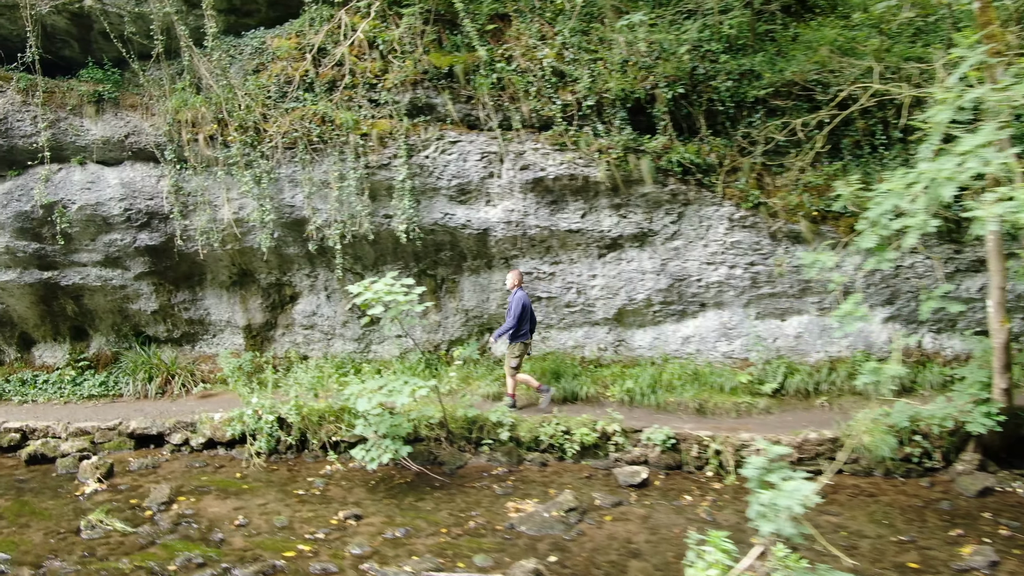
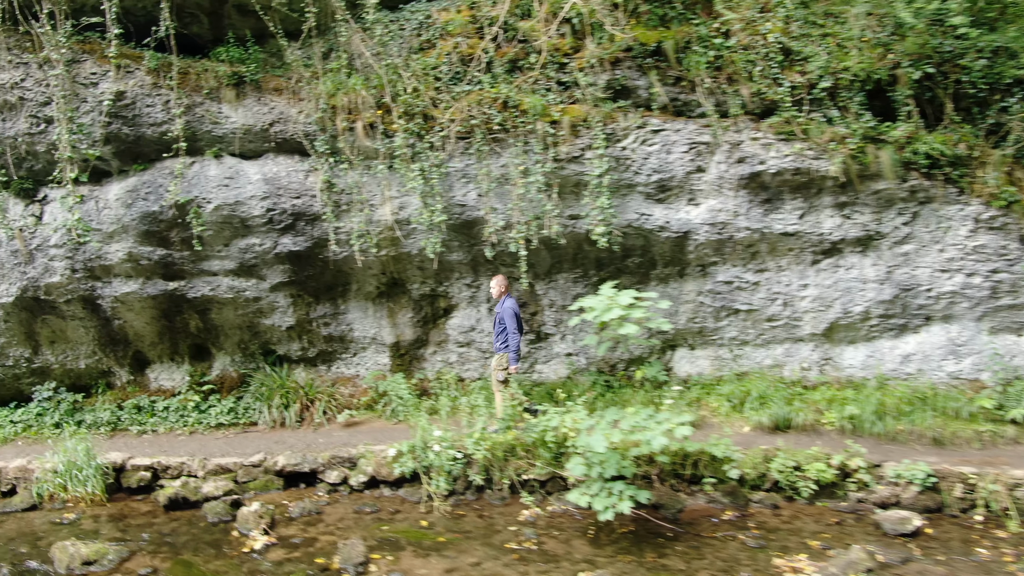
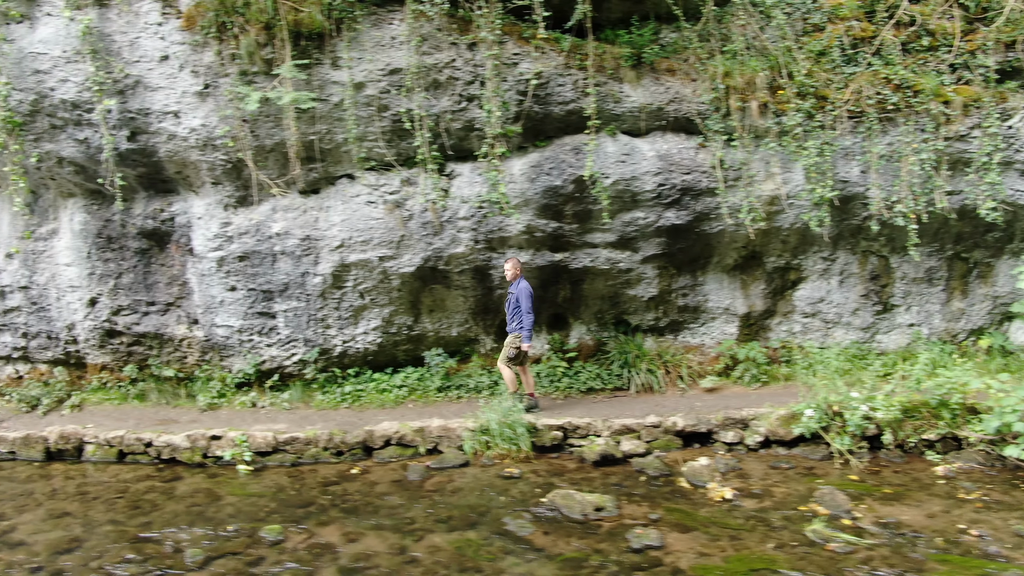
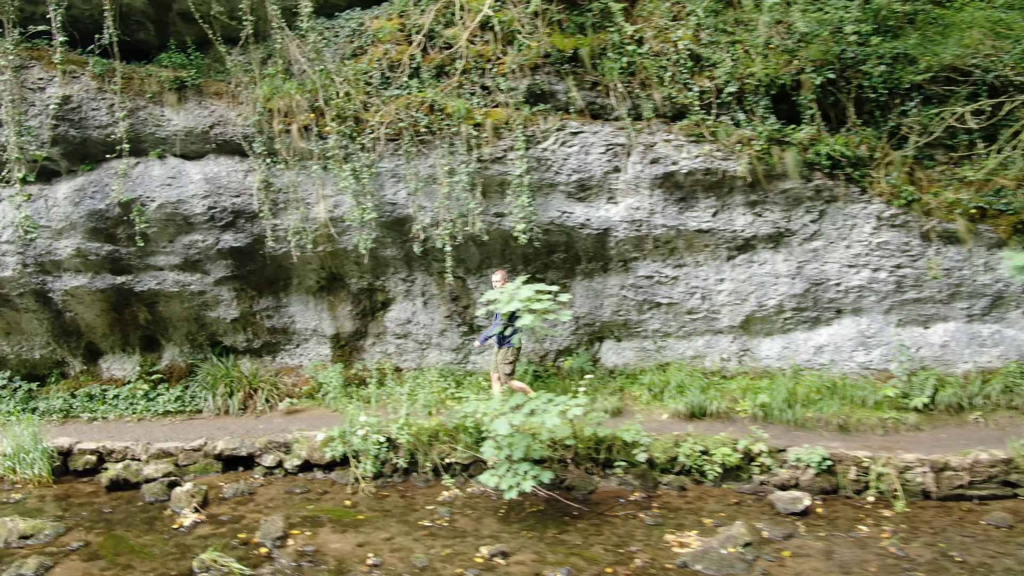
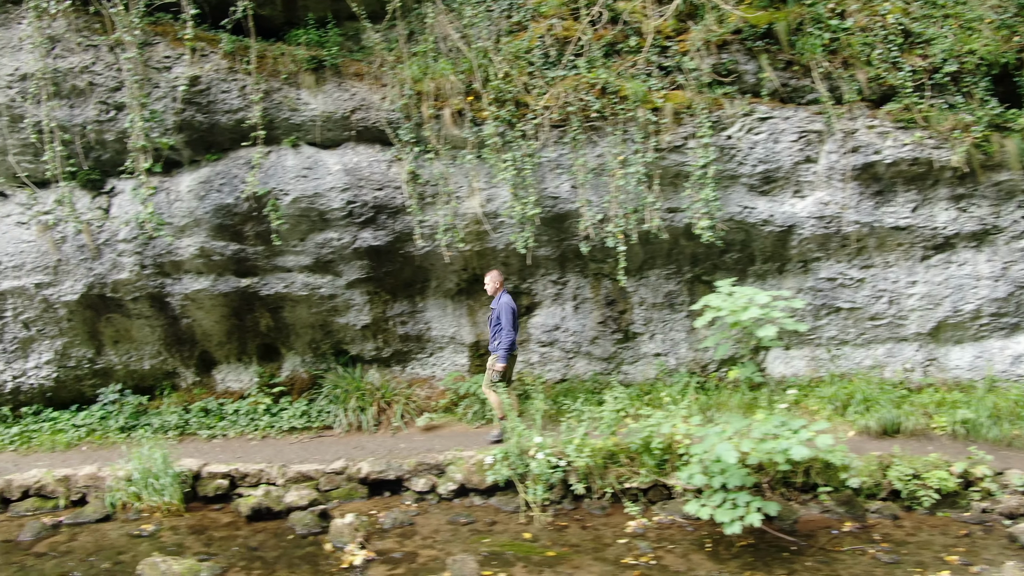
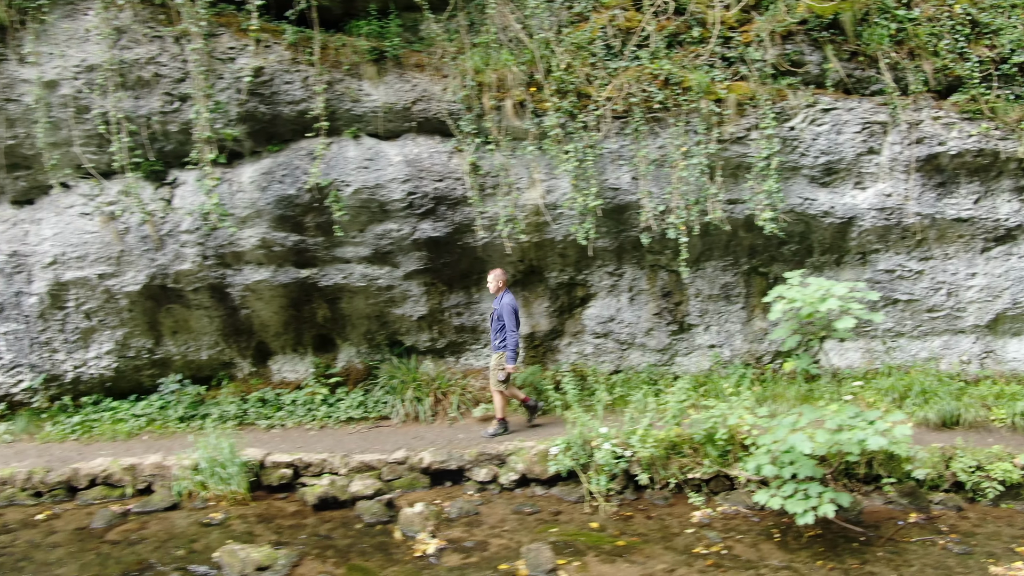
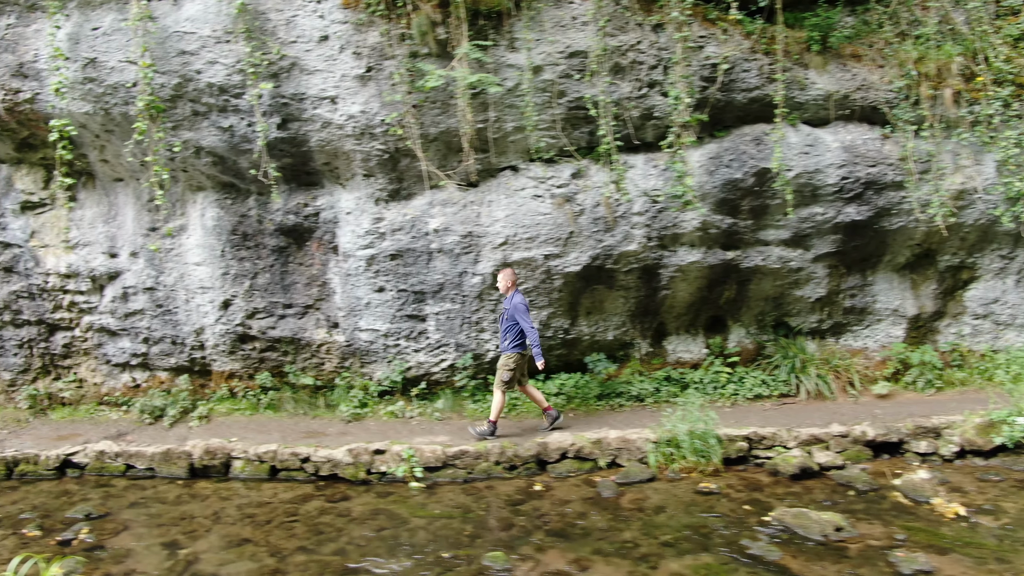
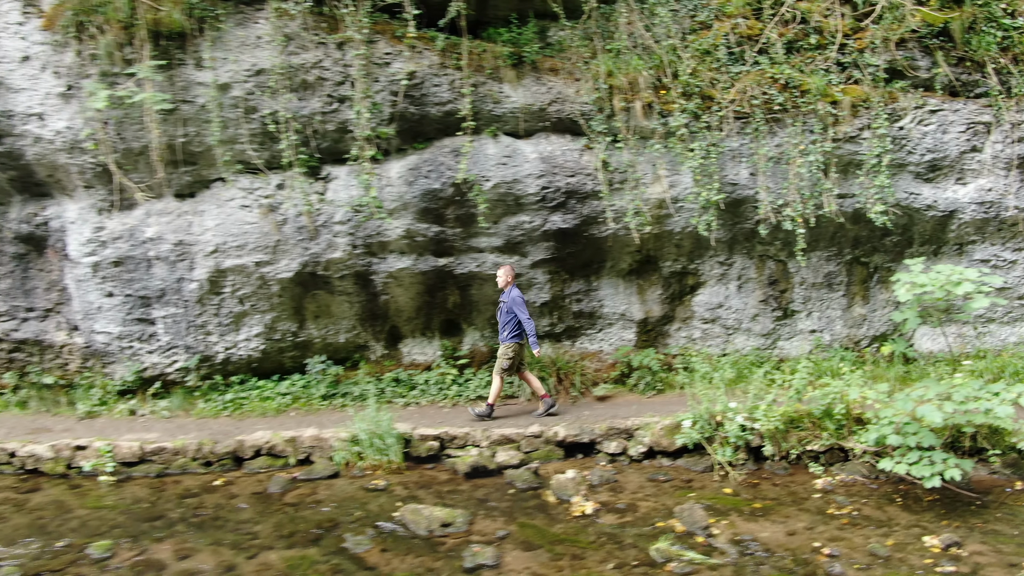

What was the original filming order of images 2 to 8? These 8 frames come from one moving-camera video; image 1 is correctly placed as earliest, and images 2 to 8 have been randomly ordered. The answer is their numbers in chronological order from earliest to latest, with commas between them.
4, 2, 5, 6, 8, 3, 7
